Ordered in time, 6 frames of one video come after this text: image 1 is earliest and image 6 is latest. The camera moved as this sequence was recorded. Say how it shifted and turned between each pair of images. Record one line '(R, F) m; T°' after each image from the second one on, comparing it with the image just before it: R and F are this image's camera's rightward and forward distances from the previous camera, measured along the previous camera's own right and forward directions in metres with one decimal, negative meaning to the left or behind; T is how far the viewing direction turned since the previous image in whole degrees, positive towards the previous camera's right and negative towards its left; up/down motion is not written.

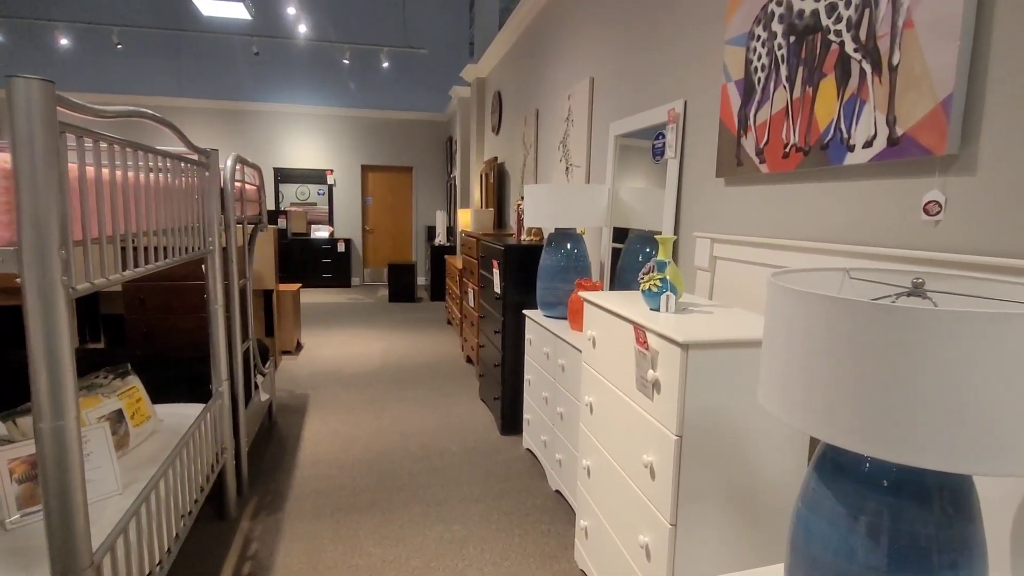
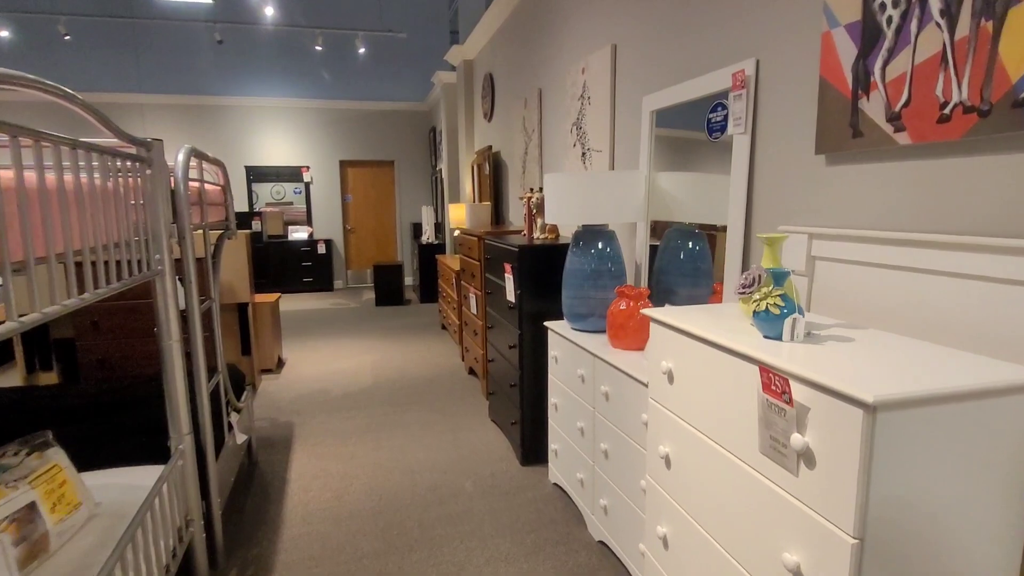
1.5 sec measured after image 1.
(-0.2, +0.4) m; +2°
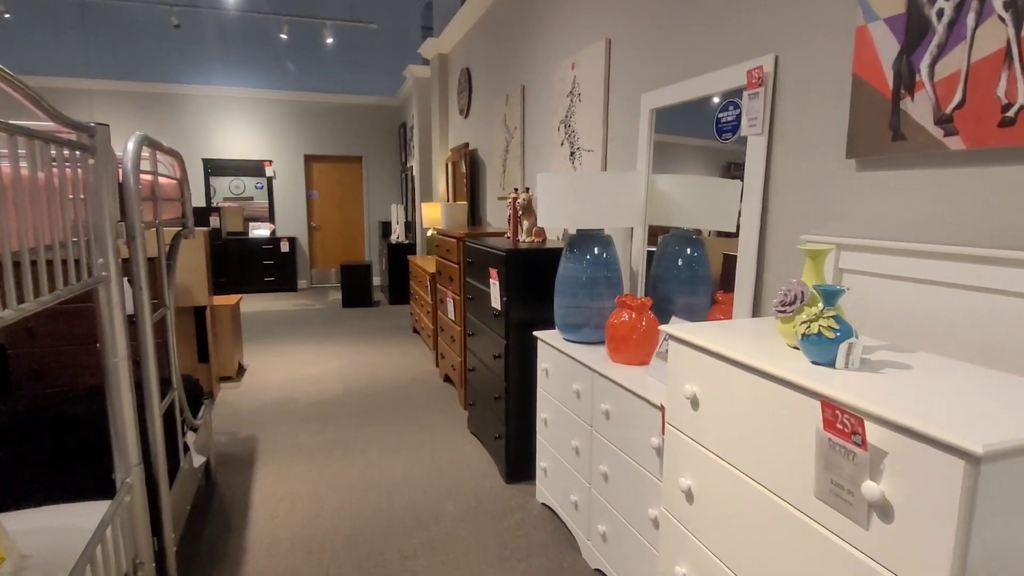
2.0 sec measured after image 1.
(-0.1, +0.2) m; +4°
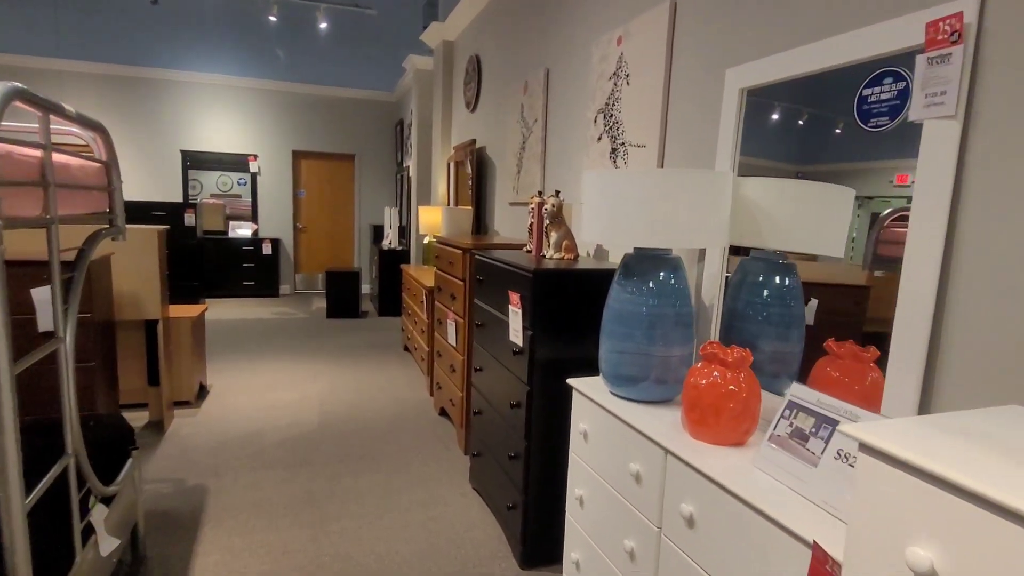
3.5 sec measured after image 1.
(-0.1, +0.5) m; +1°
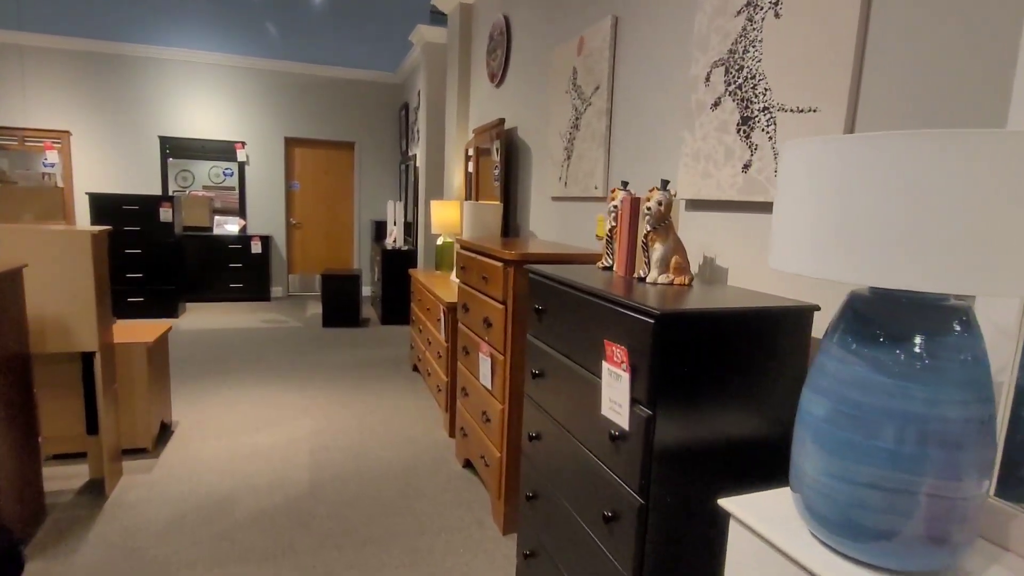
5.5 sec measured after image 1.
(-0.2, +0.7) m; 0°
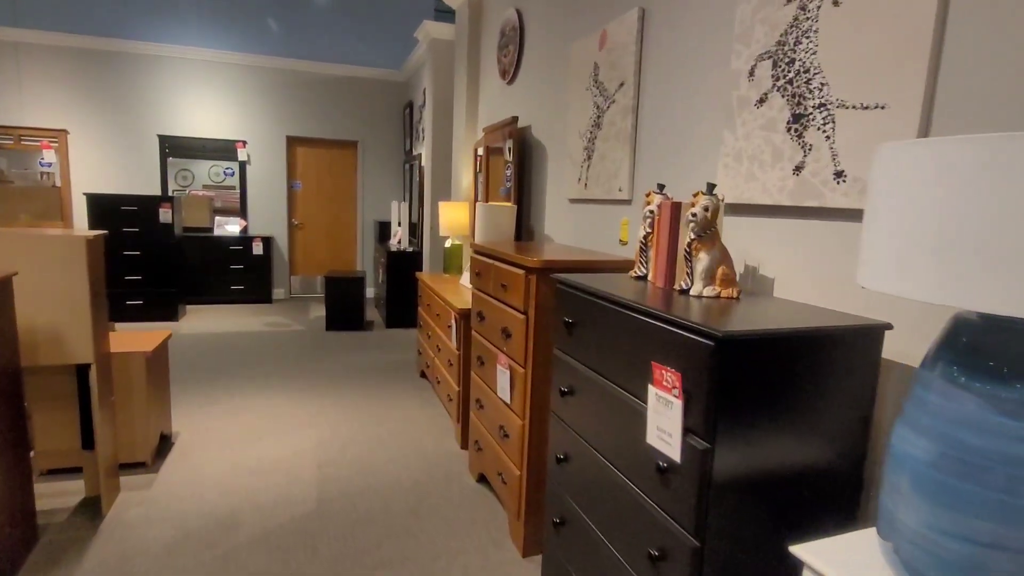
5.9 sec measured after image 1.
(-0.1, +0.1) m; 0°
